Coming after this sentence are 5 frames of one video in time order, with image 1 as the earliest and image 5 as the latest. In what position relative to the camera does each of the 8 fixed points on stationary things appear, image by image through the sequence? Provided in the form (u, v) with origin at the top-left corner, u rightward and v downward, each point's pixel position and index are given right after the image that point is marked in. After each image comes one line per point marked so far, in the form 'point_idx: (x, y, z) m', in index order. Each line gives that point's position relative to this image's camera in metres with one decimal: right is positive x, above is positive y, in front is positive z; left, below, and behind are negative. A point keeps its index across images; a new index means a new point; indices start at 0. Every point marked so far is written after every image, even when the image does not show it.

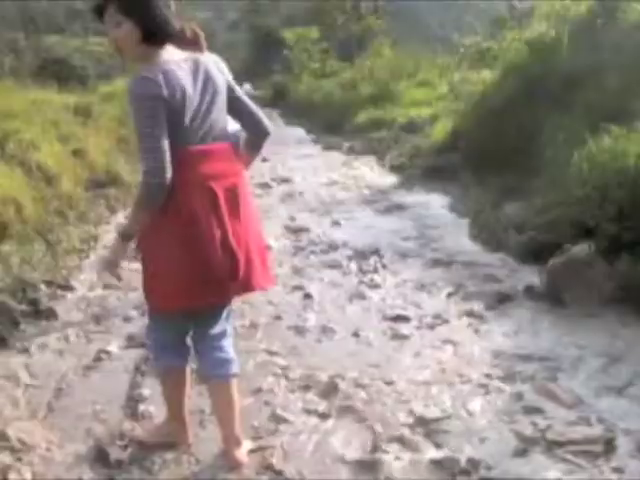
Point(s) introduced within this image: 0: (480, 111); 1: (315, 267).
0: (+1.8, +1.5, +13.8) m
1: (0.0, -0.2, +9.2) m
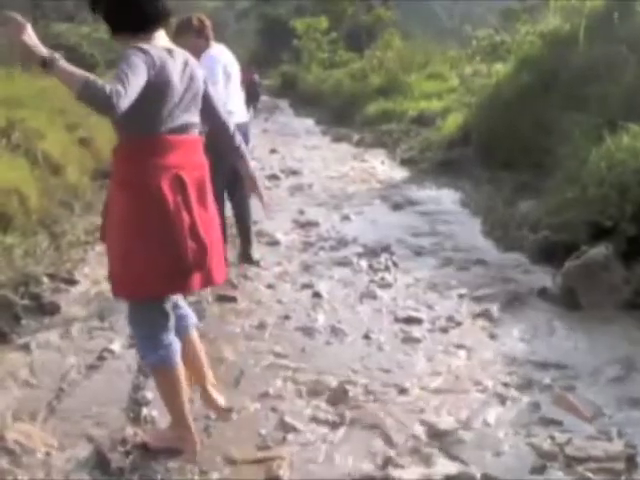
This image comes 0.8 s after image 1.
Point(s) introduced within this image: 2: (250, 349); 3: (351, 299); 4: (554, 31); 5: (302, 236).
0: (+1.9, +1.6, +13.6) m
1: (0.0, -0.2, +9.0) m
2: (-0.4, -0.6, +6.4) m
3: (+0.2, -0.4, +7.6) m
4: (+2.6, +2.3, +13.0) m
5: (-0.1, 0.0, +10.7) m
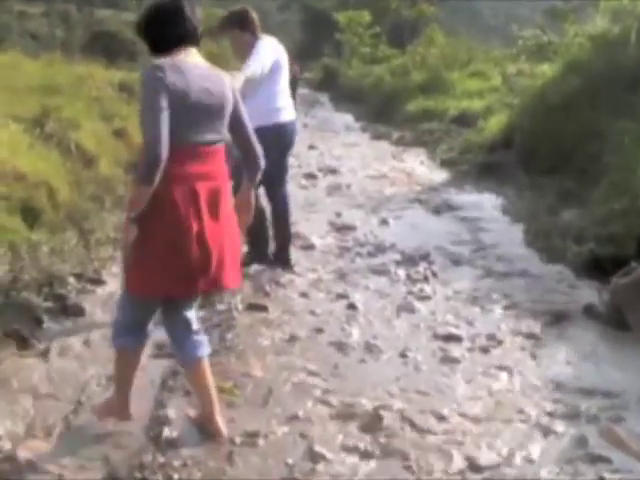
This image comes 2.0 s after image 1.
0: (+2.4, +1.5, +13.2) m
1: (+0.3, -0.2, +8.6) m
2: (-0.2, -0.6, +6.1) m
3: (+0.4, -0.4, +7.2) m
4: (+3.0, +2.2, +12.6) m
5: (+0.2, 0.0, +10.3) m
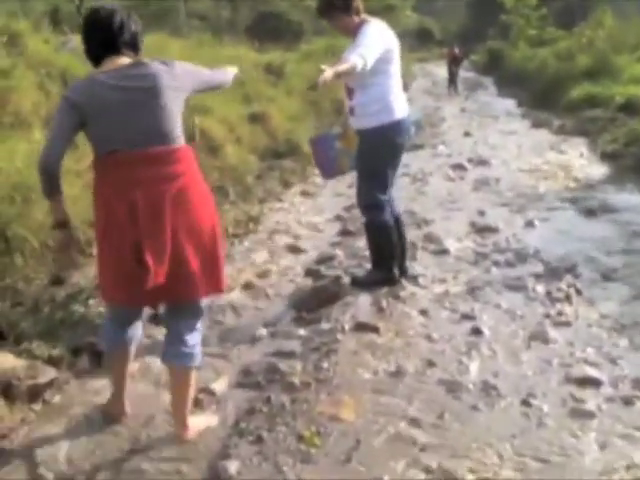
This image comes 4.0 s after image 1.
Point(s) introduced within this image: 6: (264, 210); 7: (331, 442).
0: (+3.9, +1.4, +11.8) m
1: (+1.1, -0.3, +7.6) m
2: (+0.2, -0.7, +5.1) m
3: (+1.0, -0.5, +6.2) m
4: (+4.4, +2.1, +11.1) m
5: (+1.2, 0.0, +9.3) m
6: (-0.5, +0.3, +10.9) m
7: (0.0, -0.8, +4.7) m
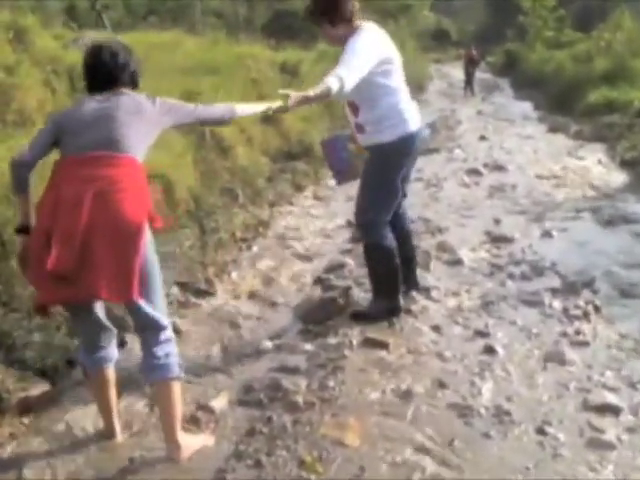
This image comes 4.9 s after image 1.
0: (+4.0, +1.3, +11.5) m
1: (+1.2, -0.4, +7.3) m
2: (+0.3, -0.8, +4.8) m
3: (+1.1, -0.6, +5.9) m
4: (+4.6, +1.9, +10.8) m
5: (+1.3, -0.1, +9.0) m
6: (-0.4, +0.2, +10.7) m
7: (+0.1, -0.9, +4.5) m
